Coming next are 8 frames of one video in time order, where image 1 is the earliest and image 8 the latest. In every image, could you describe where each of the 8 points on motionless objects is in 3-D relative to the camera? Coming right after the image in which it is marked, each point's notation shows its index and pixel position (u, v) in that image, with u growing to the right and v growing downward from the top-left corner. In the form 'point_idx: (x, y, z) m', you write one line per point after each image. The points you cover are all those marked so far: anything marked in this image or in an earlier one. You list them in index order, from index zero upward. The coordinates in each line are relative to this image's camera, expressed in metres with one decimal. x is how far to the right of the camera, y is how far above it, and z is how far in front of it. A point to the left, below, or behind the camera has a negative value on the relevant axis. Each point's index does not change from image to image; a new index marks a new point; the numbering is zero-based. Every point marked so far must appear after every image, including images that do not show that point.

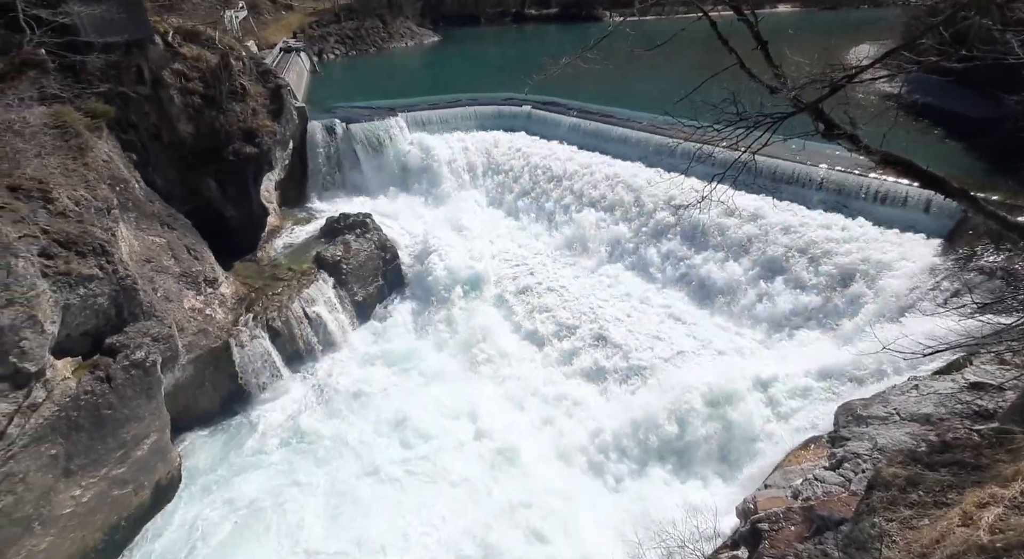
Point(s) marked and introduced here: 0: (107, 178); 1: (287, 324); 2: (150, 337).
0: (-5.6, +1.4, +8.3) m
1: (-3.8, -0.7, +9.6) m
2: (-4.8, -0.7, +7.7) m
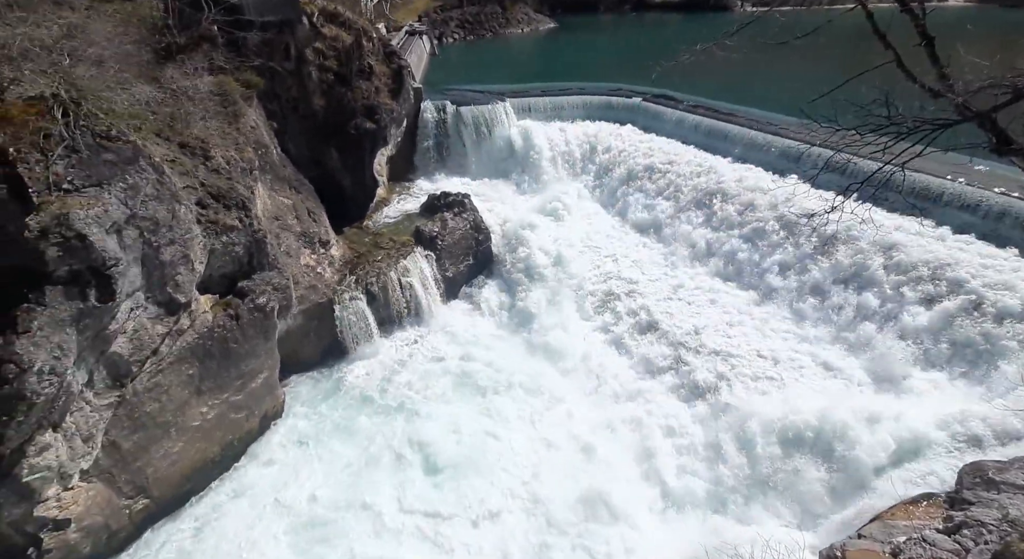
0: (-4.1, +2.2, +9.2) m
1: (-2.3, -0.2, +10.3) m
2: (-3.5, -0.1, +8.6) m
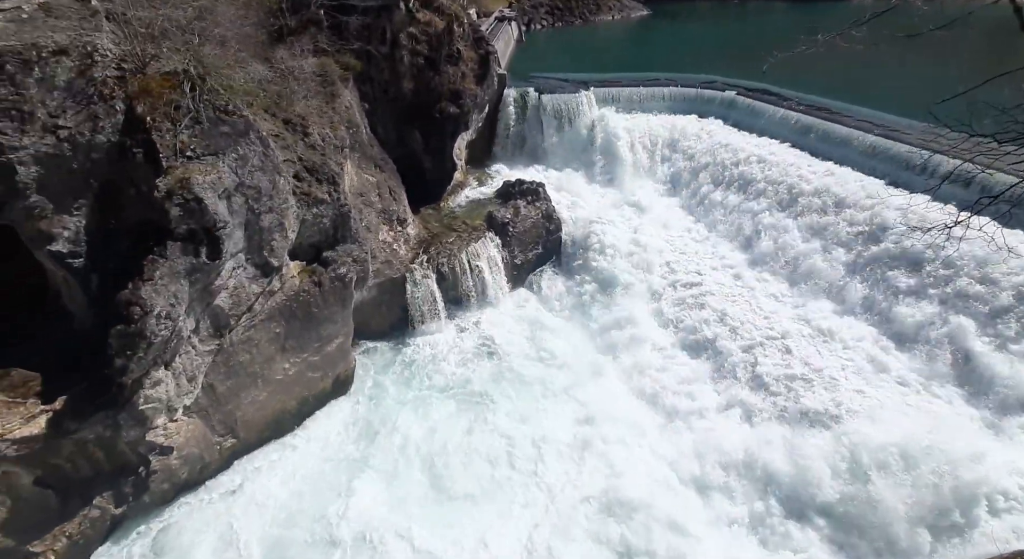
0: (-2.8, +2.6, +9.7) m
1: (-1.1, +0.2, +10.7) m
2: (-2.5, +0.3, +9.1) m
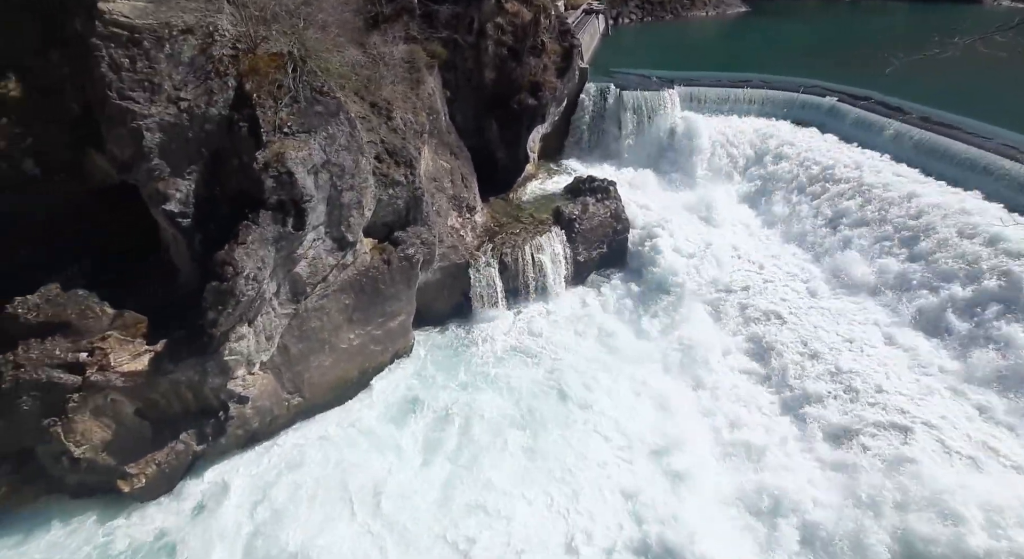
0: (-1.4, +3.0, +10.0) m
1: (+0.1, +0.3, +10.8) m
2: (-1.5, +0.6, +9.4) m
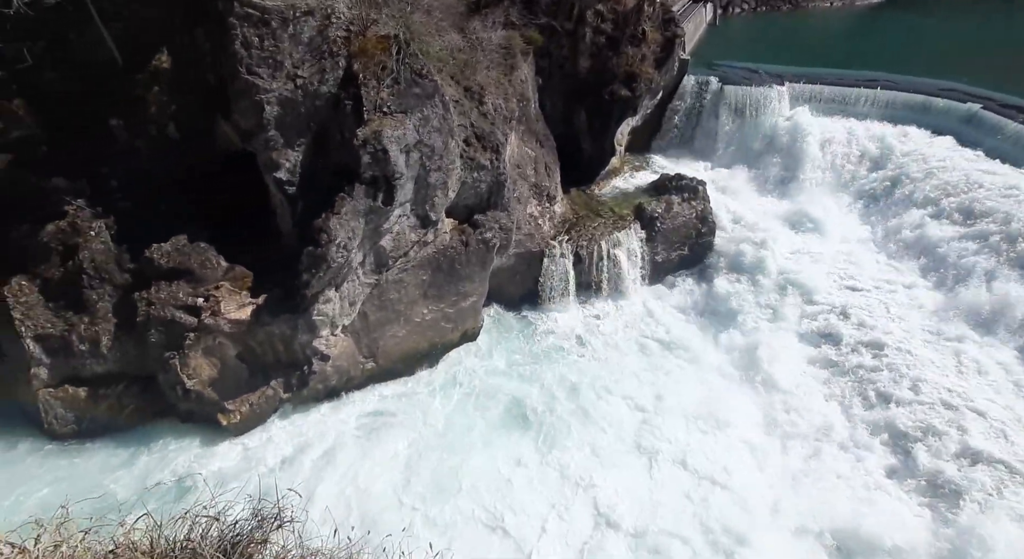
0: (+0.1, +3.2, +10.1) m
1: (+1.5, +0.5, +10.8) m
2: (-0.2, +0.9, +9.6) m
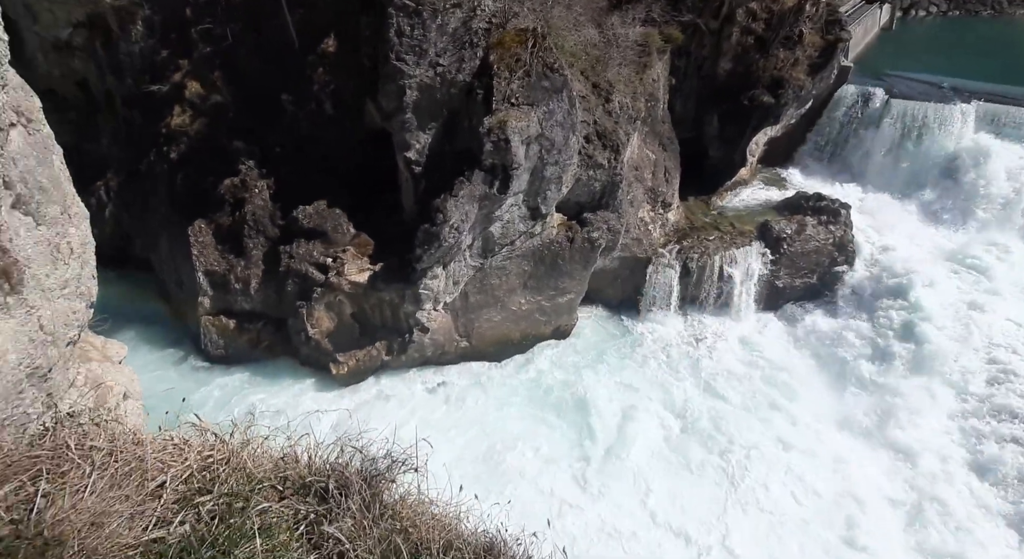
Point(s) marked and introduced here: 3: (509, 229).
0: (+2.3, +3.1, +9.9) m
1: (+3.4, +0.2, +10.4) m
2: (+1.6, +0.9, +9.5) m
3: (0.0, +0.8, +8.9) m
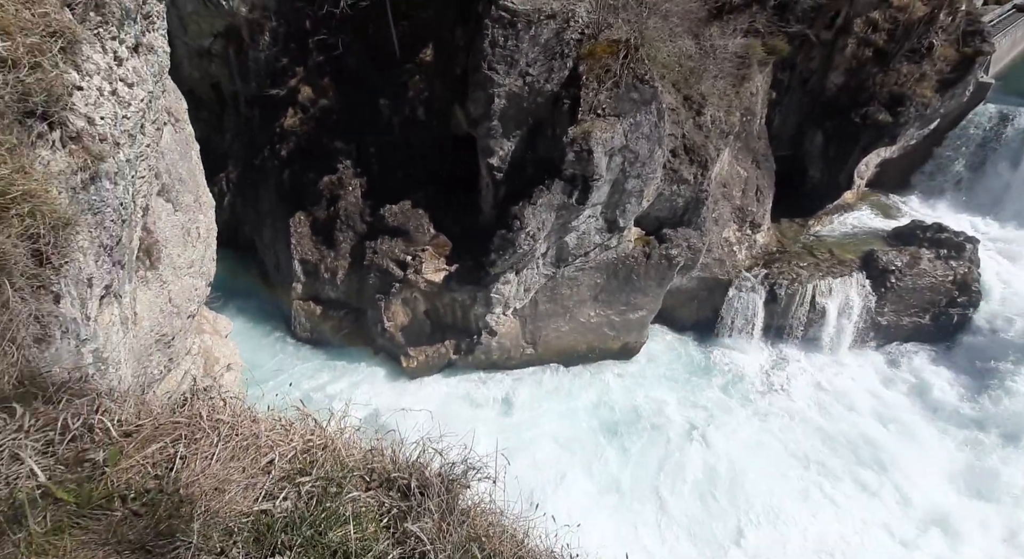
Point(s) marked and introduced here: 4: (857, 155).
0: (+3.8, +2.7, +9.4) m
1: (+4.7, -0.3, +9.7) m
2: (+2.8, +0.6, +9.1) m
3: (+1.1, +0.6, +8.9) m
4: (+6.2, +2.2, +10.2) m
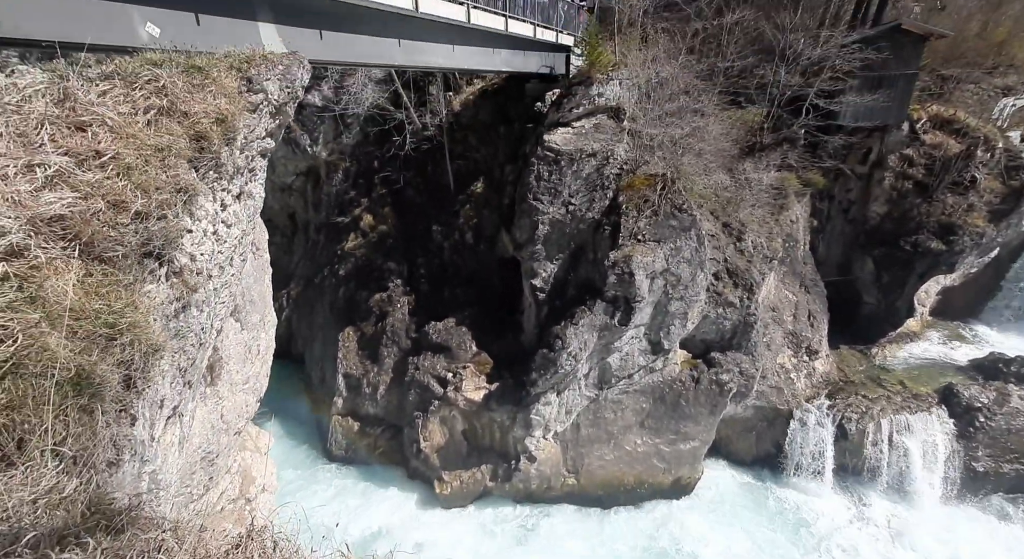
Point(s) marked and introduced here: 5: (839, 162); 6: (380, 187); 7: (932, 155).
0: (+4.5, +0.7, +9.4) m
1: (+5.3, -2.3, +8.7) m
2: (+3.4, -1.3, +8.7) m
3: (+1.7, -1.2, +8.6) m
4: (+6.9, -0.1, +9.9) m
5: (+5.6, +2.0, +9.8) m
6: (-2.5, +1.7, +11.0) m
7: (+7.0, +2.0, +9.6) m
